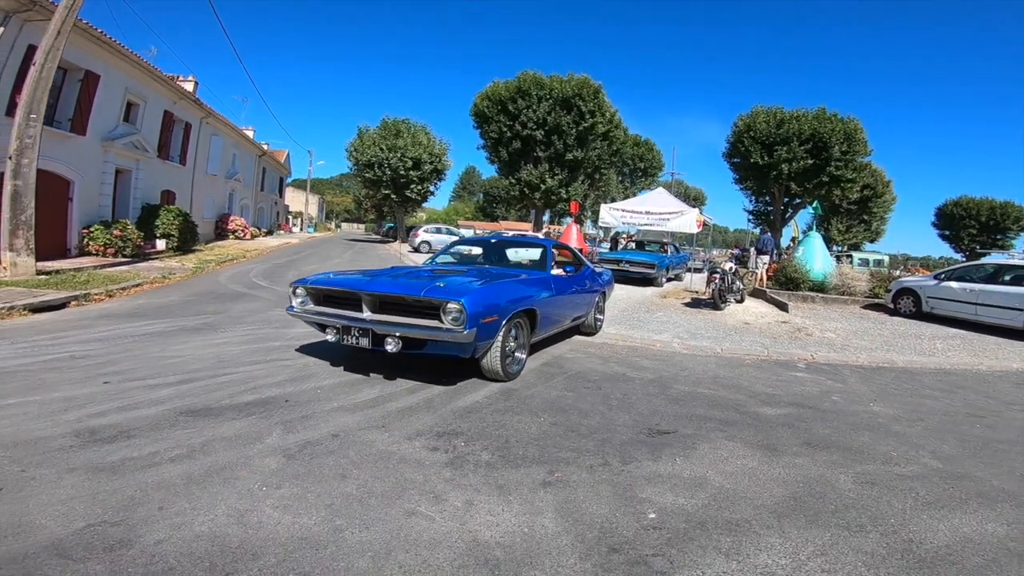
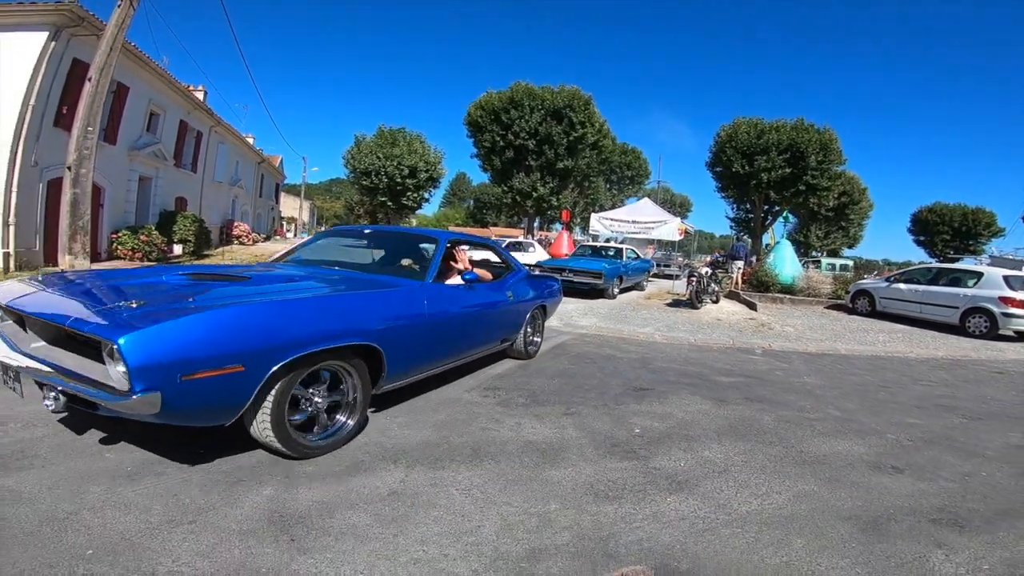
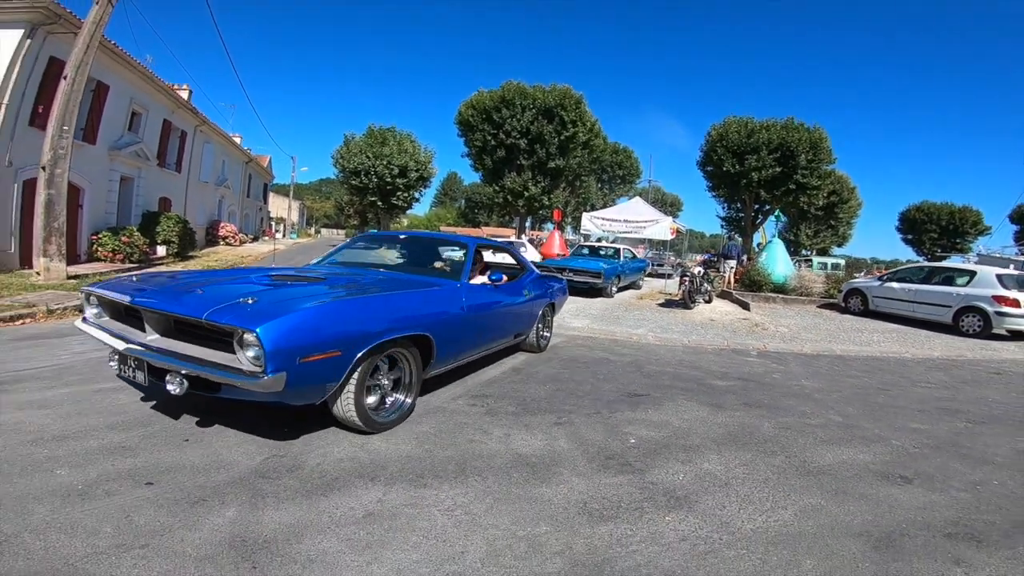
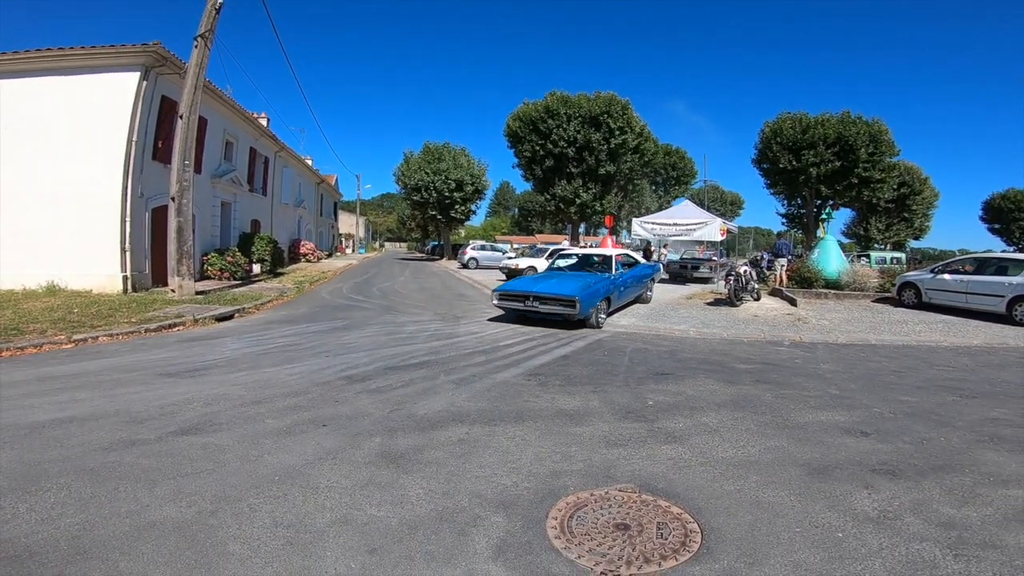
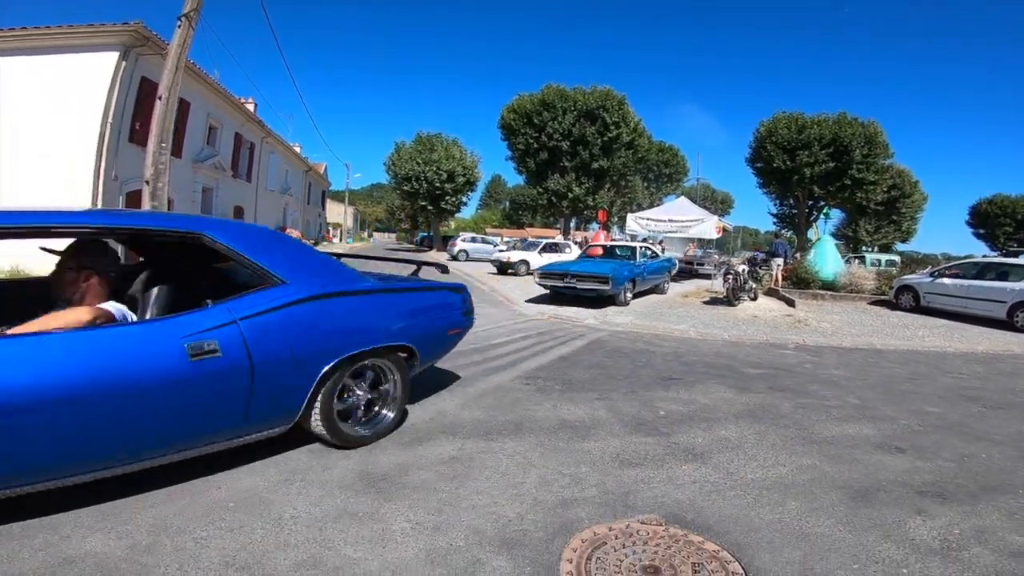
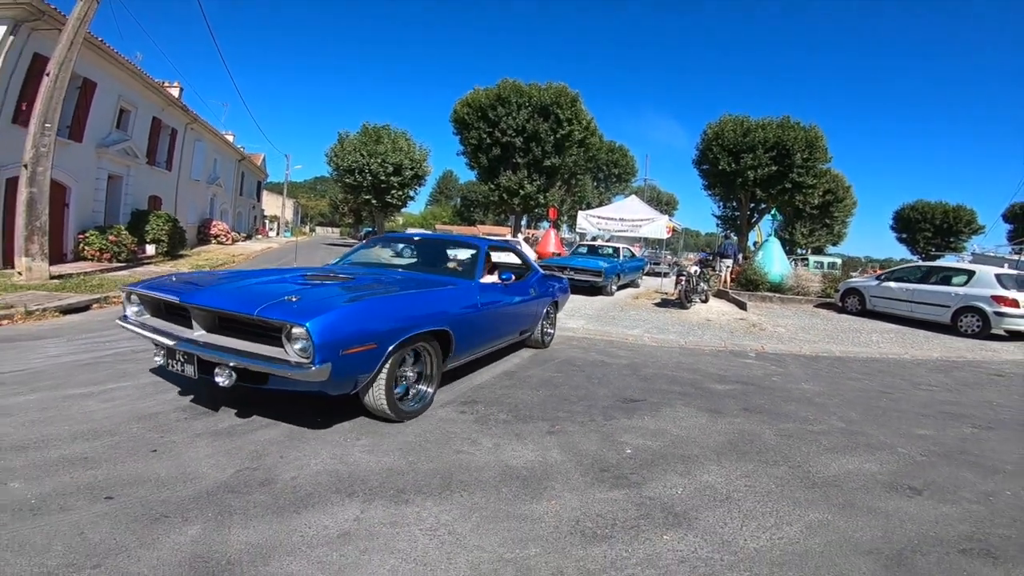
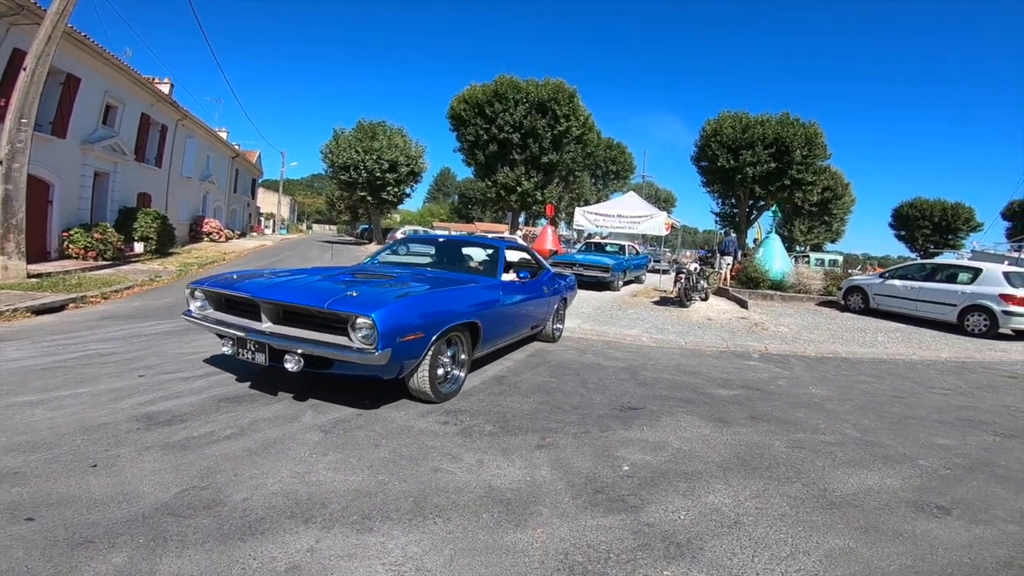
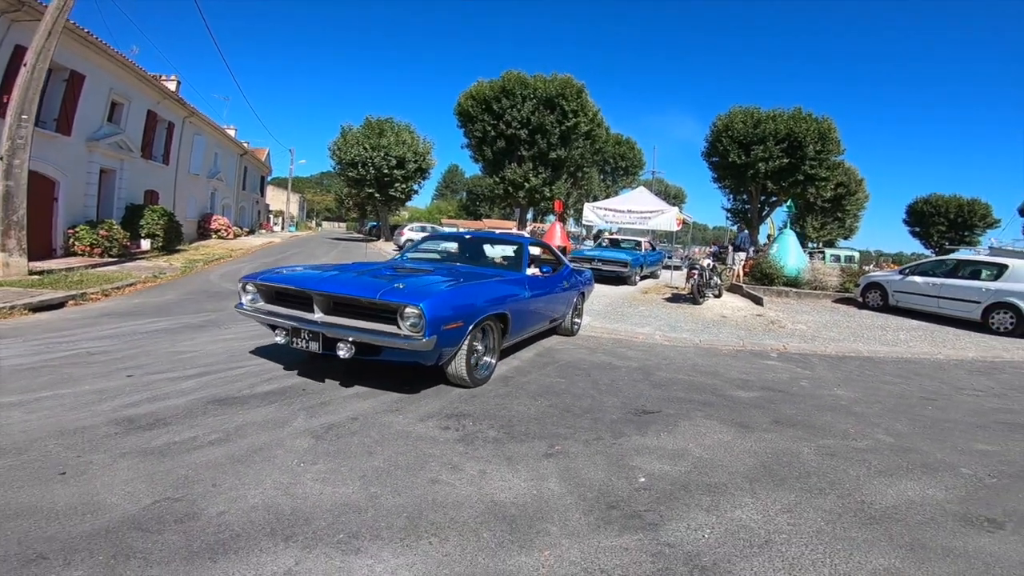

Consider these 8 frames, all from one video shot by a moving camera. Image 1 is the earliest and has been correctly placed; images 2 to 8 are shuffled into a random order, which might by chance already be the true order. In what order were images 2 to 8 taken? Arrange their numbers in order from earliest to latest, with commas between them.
8, 7, 6, 3, 2, 5, 4
